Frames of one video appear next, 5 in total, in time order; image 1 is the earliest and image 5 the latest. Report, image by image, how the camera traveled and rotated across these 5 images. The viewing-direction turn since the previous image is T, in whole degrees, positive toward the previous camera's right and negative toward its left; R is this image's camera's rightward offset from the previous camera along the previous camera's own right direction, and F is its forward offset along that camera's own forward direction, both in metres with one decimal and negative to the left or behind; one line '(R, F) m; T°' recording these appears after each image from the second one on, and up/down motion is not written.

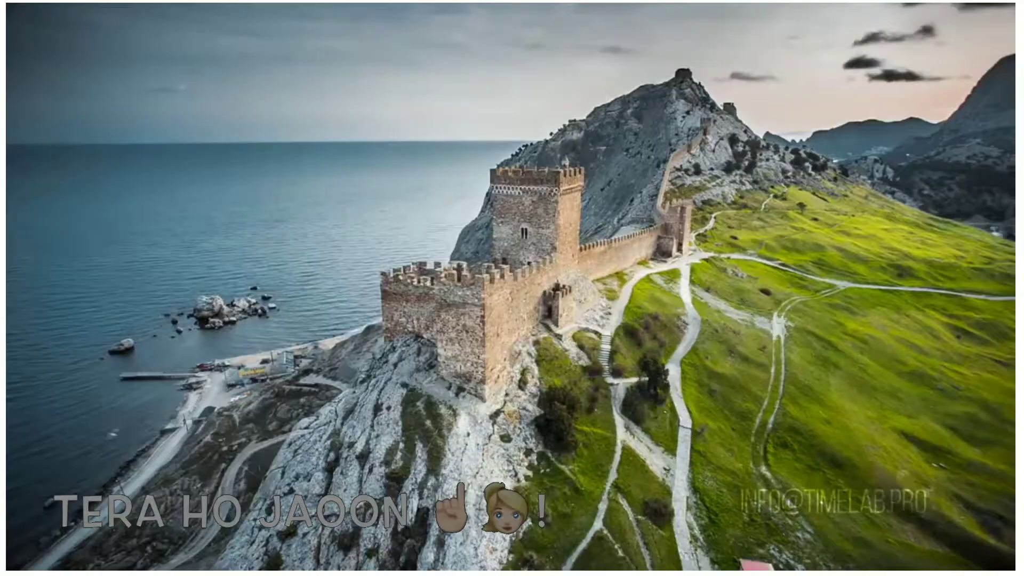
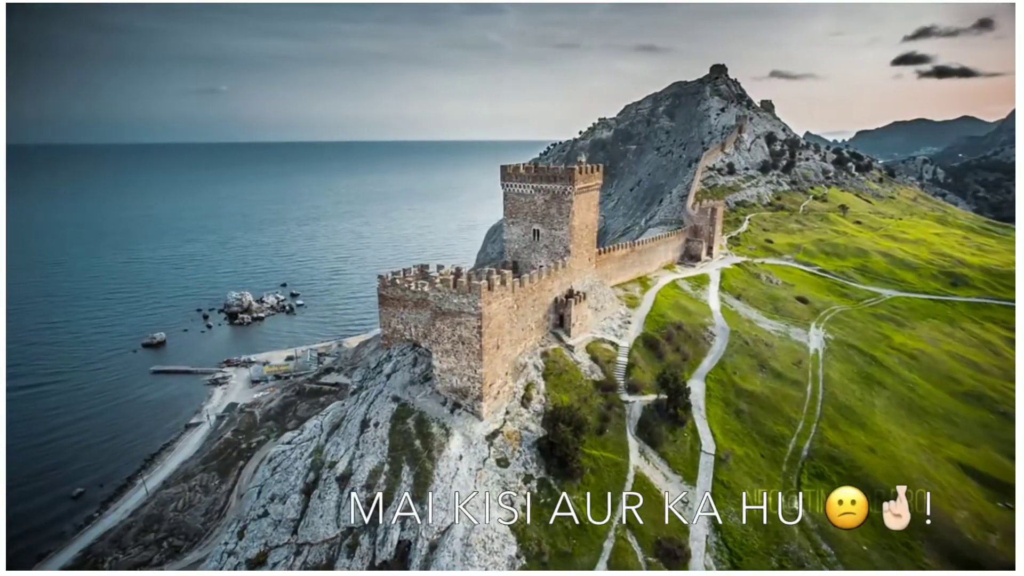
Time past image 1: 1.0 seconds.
(+1.5, +3.5) m; -3°
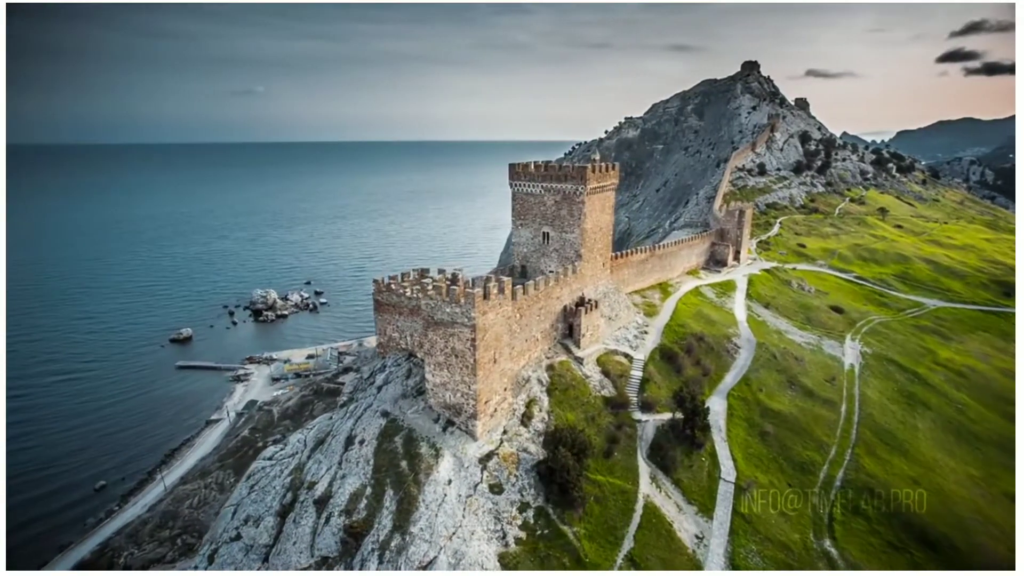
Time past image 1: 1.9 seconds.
(+1.4, +2.9) m; -3°
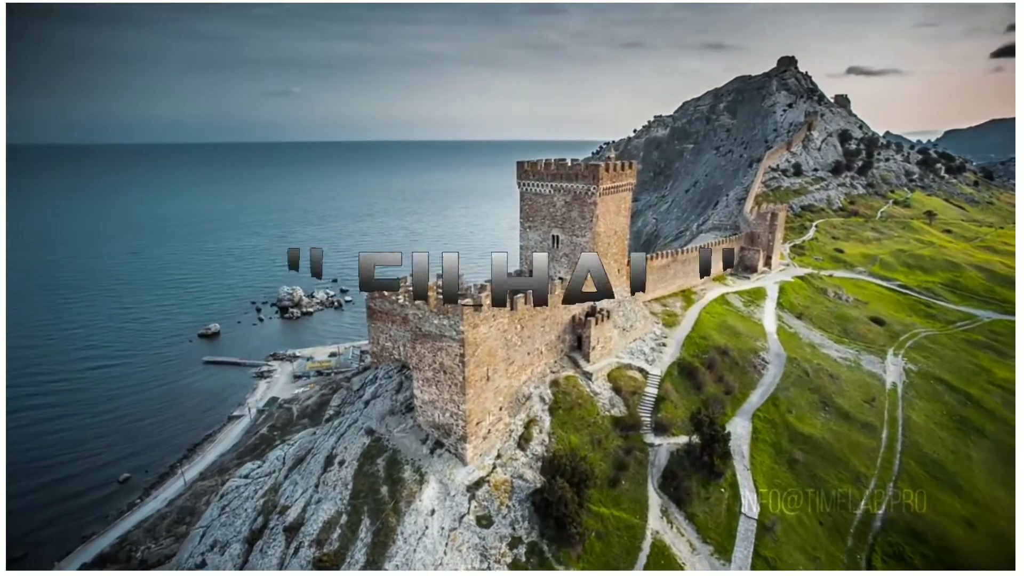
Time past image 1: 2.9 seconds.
(+1.5, +3.0) m; -3°
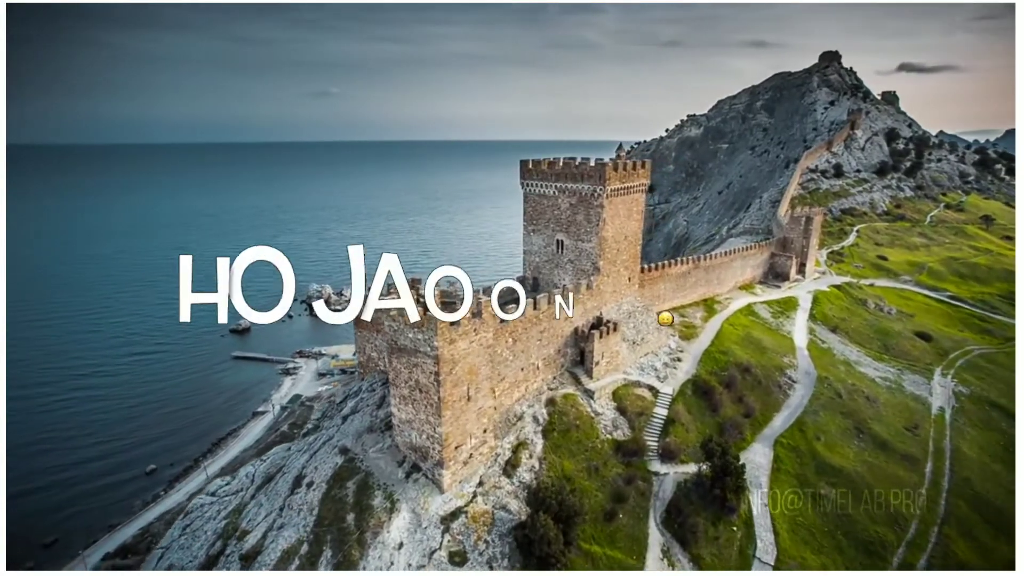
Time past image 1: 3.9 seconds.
(+2.0, +2.8) m; -3°
